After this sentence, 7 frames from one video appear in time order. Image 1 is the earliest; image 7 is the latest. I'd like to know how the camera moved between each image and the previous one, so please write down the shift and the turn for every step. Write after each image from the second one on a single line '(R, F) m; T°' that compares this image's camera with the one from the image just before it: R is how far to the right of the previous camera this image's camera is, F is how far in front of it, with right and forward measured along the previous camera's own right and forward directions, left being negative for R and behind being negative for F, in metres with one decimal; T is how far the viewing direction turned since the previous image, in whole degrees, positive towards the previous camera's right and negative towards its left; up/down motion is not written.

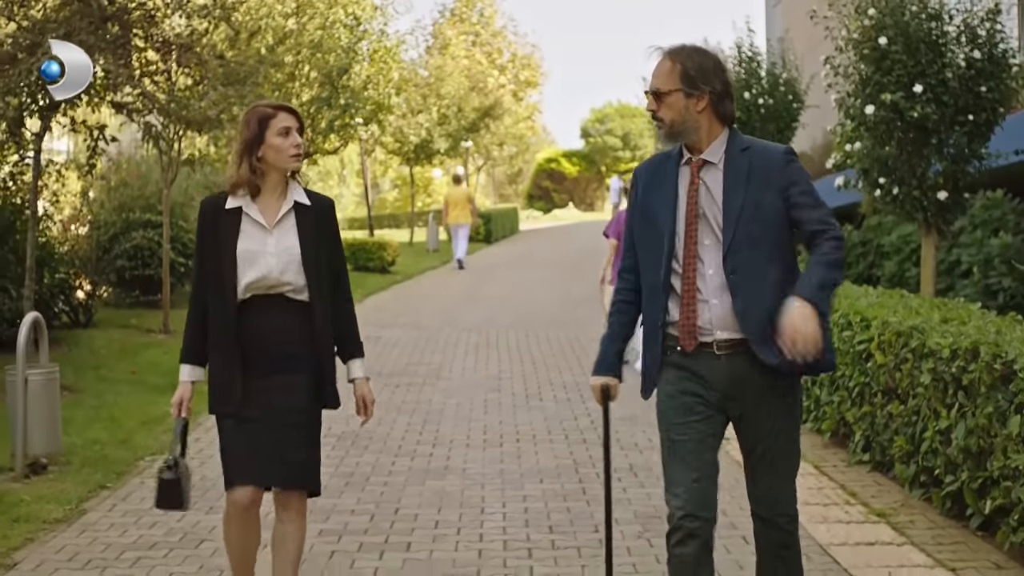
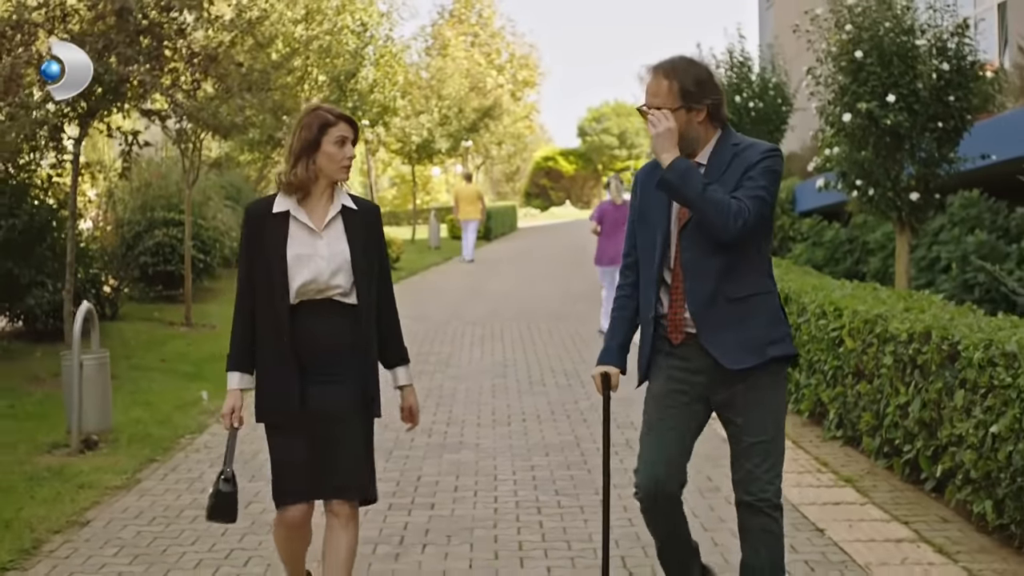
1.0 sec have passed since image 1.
(-0.1, -0.8) m; 0°
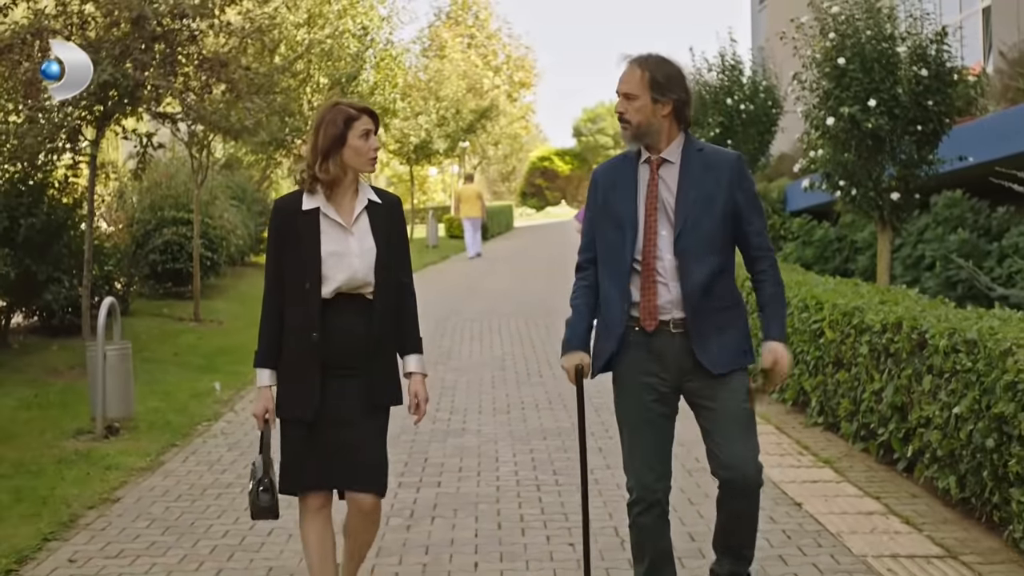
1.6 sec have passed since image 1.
(0.0, -0.5) m; 0°
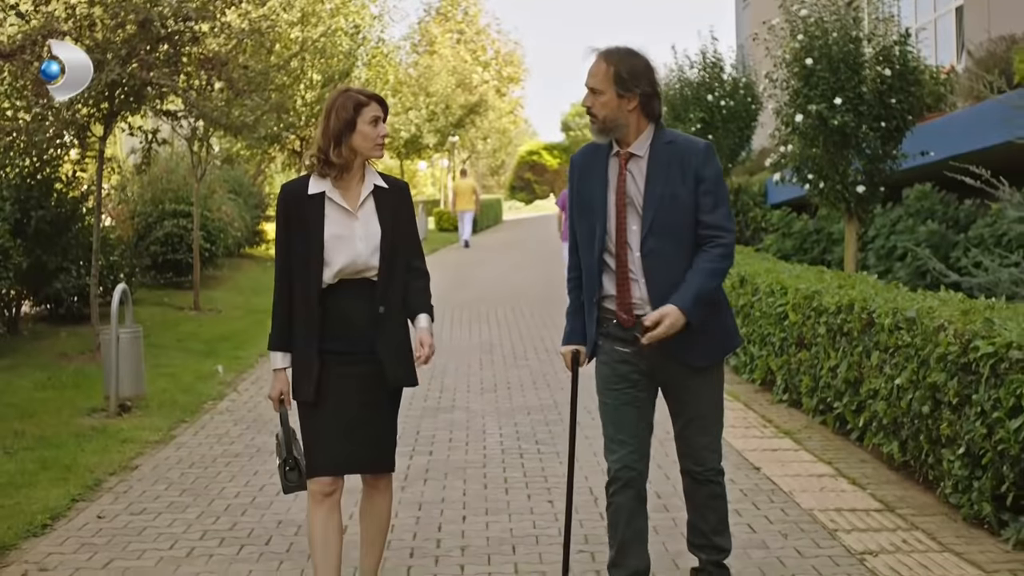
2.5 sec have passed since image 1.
(0.0, -0.6) m; 0°
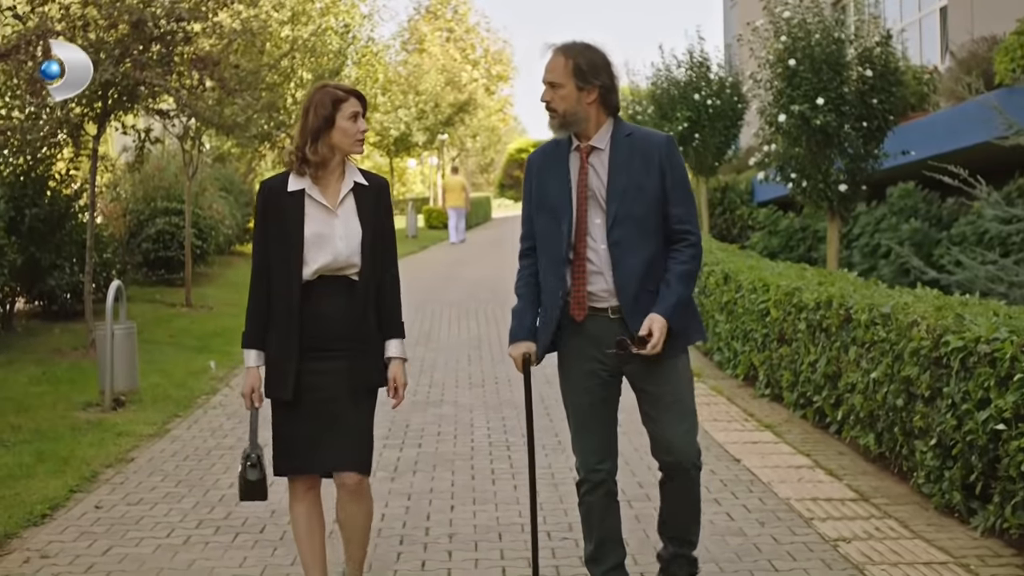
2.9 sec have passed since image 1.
(0.0, -0.2) m; 0°
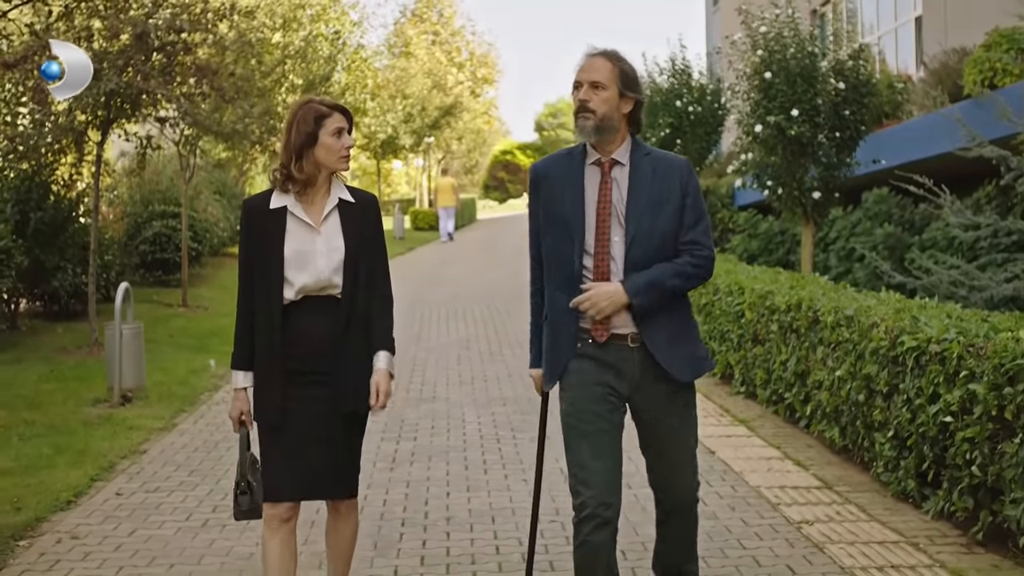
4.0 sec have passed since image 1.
(0.0, -0.5) m; +1°
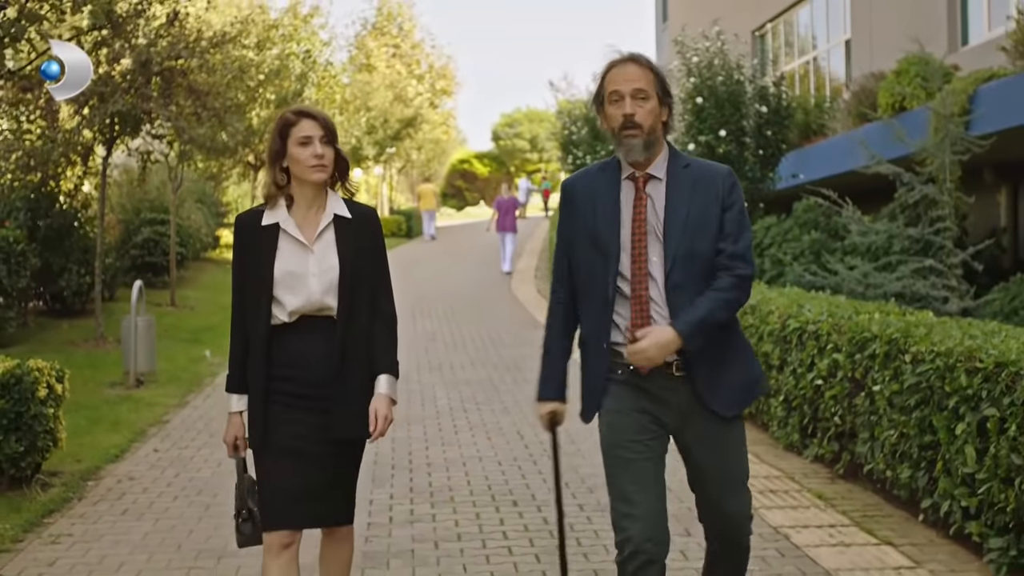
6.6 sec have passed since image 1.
(-0.1, -1.6) m; +2°
